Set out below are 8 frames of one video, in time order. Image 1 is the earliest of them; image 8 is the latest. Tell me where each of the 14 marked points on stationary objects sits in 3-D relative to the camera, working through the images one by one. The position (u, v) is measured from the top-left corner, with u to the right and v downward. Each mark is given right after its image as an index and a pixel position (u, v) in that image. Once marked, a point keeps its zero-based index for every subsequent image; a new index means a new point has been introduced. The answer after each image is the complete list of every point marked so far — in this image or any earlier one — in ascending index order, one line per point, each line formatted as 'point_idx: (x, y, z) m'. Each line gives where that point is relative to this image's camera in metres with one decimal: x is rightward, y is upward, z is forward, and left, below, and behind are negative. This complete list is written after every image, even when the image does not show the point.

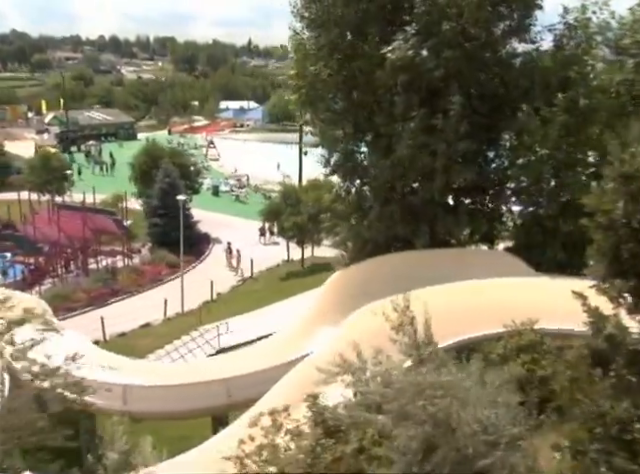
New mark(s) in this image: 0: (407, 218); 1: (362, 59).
0: (+2.4, +0.5, +15.5) m
1: (+1.2, +4.8, +15.0) m
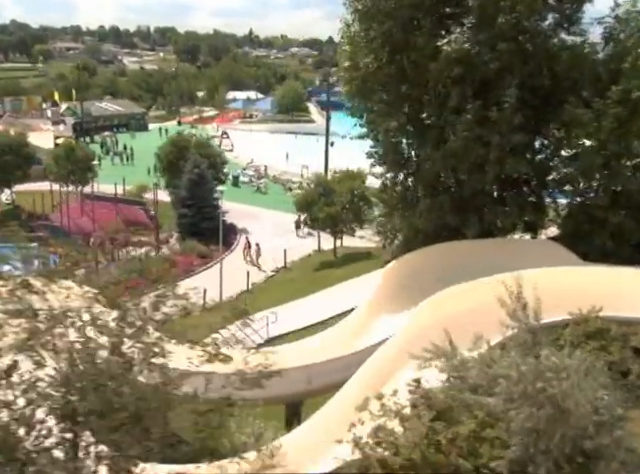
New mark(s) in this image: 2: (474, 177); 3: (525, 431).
0: (+3.9, +0.8, +15.7) m
1: (+2.6, +5.1, +15.2) m
2: (+4.1, +1.6, +14.9) m
3: (+2.2, -2.2, +6.2) m
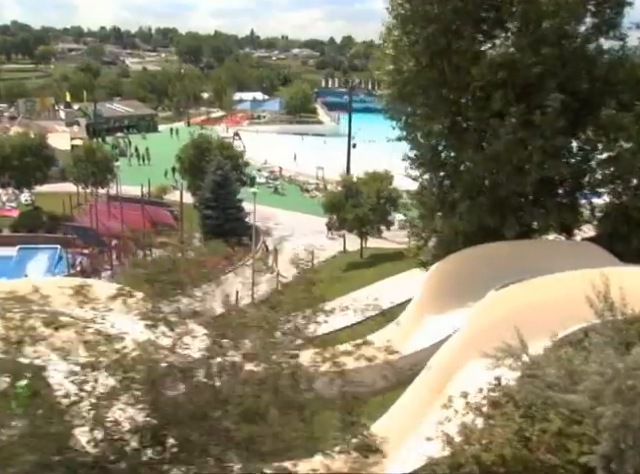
0: (+5.1, +0.8, +15.9) m
1: (+3.8, +5.0, +15.4) m
2: (+5.3, +1.6, +15.1) m
3: (+3.4, -2.2, +6.4) m
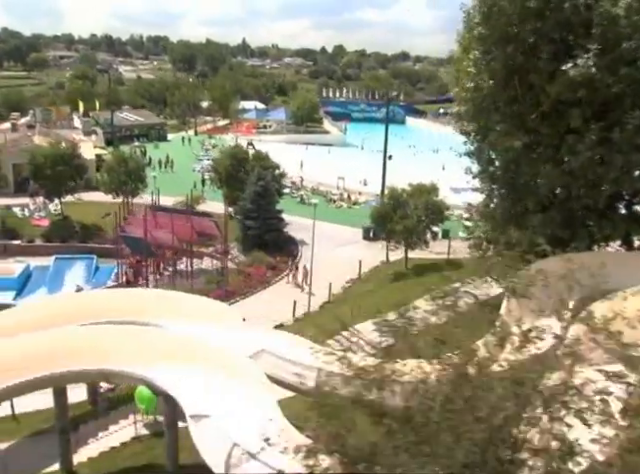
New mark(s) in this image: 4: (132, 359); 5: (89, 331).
0: (+7.4, +0.4, +16.5) m
1: (+6.2, +4.7, +16.0) m
2: (+7.7, +1.2, +15.7) m
3: (+6.0, -2.4, +6.9) m
4: (-4.4, -2.9, +12.9) m
5: (-6.5, -2.4, +13.8) m
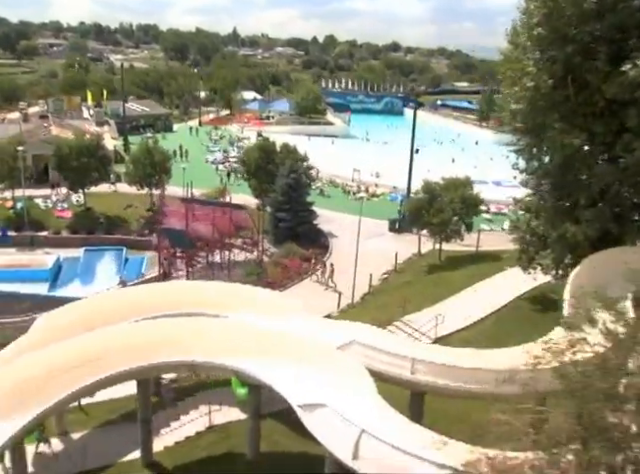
0: (+9.3, +0.6, +17.0) m
1: (+8.1, +4.9, +16.4) m
2: (+9.6, +1.4, +16.2) m
3: (+8.0, -2.4, +7.4) m
4: (-2.5, -2.7, +13.2) m
5: (-4.6, -2.3, +14.1) m
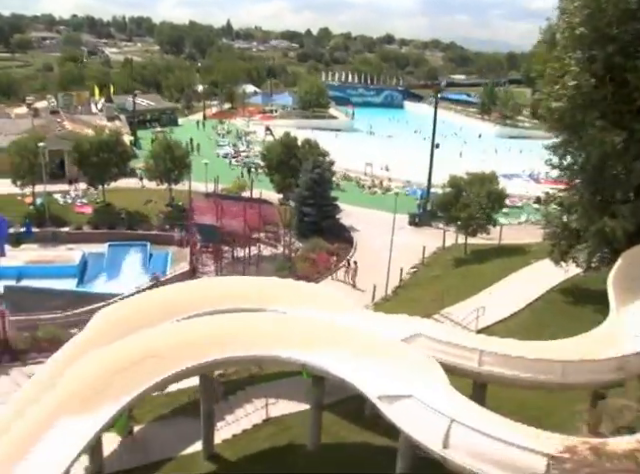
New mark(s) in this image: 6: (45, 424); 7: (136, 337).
0: (+10.7, +0.8, +17.4) m
1: (+9.5, +5.1, +16.8) m
2: (+11.0, +1.6, +16.6) m
3: (+9.6, -2.3, +7.9) m
4: (-1.0, -2.6, +13.5) m
5: (-3.1, -2.2, +14.4) m
6: (-5.8, -3.9, +11.5) m
7: (-4.7, -2.6, +14.2) m
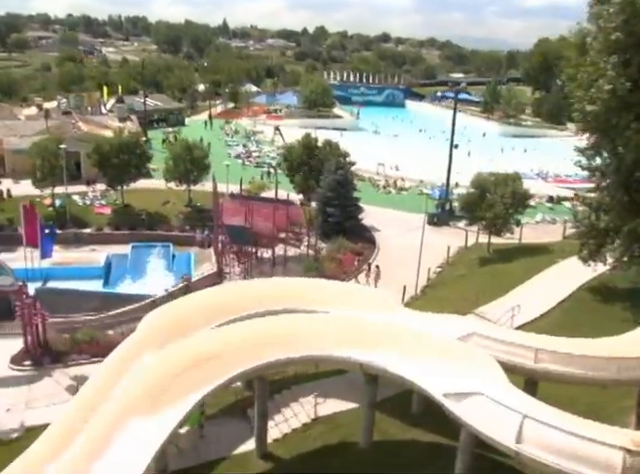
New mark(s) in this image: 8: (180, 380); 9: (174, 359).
0: (+12.0, +0.8, +17.8) m
1: (+10.8, +5.1, +17.1) m
2: (+12.4, +1.6, +16.9) m
3: (+11.0, -2.3, +8.2) m
4: (+0.4, -2.7, +13.8) m
5: (-1.7, -2.3, +14.6) m
6: (-4.4, -4.0, +11.8) m
7: (-3.4, -2.6, +14.5) m
8: (-3.3, -3.4, +13.0) m
9: (-3.6, -3.0, +13.7) m
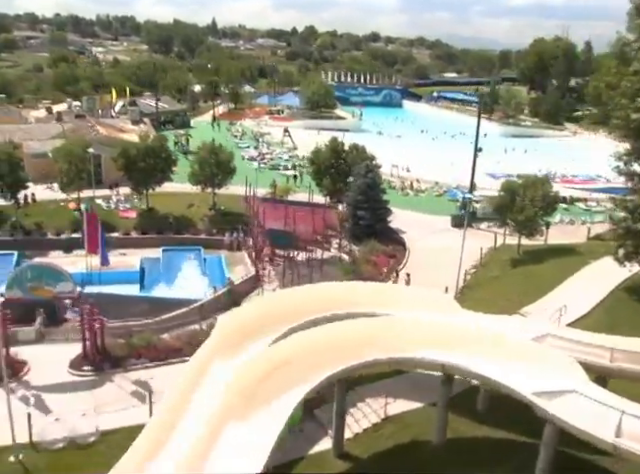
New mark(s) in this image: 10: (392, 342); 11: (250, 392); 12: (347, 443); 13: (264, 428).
0: (+14.0, +0.8, +18.5) m
1: (+12.7, +5.0, +17.8) m
2: (+14.3, +1.6, +17.7) m
3: (+13.2, -2.4, +9.0) m
4: (+2.5, -2.9, +14.3) m
5: (+0.3, -2.4, +15.1) m
6: (-2.3, -4.2, +12.2) m
7: (-1.3, -2.8, +14.9) m
8: (-1.2, -3.5, +13.4) m
9: (-1.6, -3.2, +14.1) m
10: (+1.9, -2.7, +14.6) m
11: (-1.7, -3.7, +13.1) m
12: (+0.7, -5.8, +15.6) m
13: (-1.2, -4.2, +12.0) m
